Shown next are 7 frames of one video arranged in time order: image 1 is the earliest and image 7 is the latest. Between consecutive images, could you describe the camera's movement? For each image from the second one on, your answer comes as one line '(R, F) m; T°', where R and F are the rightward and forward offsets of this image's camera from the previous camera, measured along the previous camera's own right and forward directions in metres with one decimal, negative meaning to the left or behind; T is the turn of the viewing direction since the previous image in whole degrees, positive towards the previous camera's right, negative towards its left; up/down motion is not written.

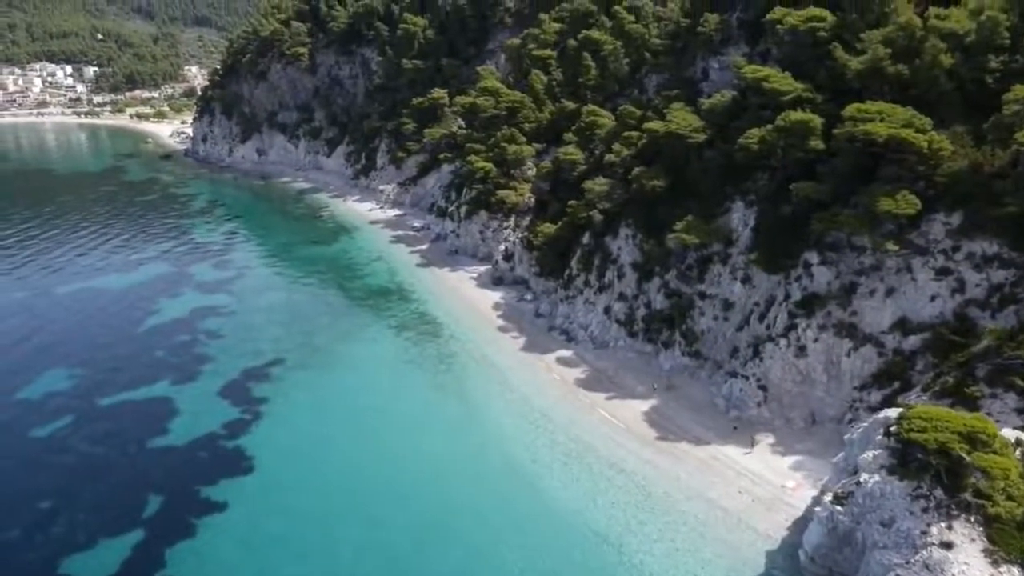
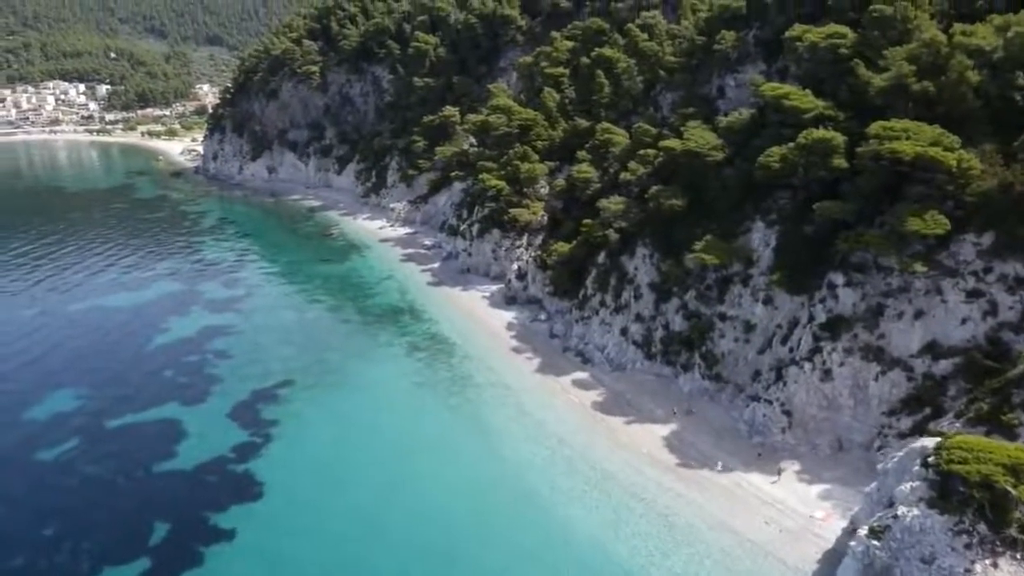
(-0.4, +1.0) m; -1°
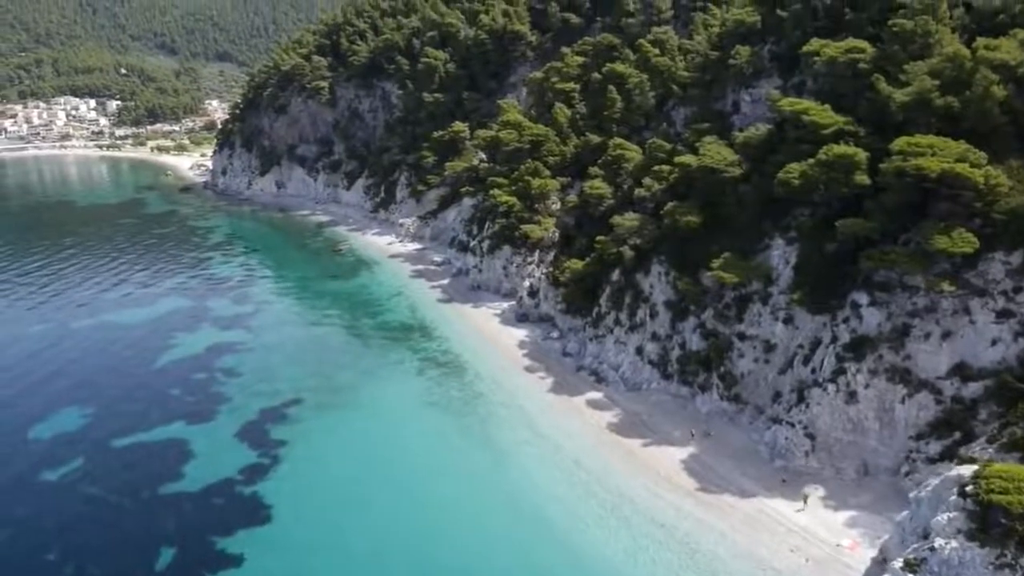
(-0.4, +0.9) m; 0°
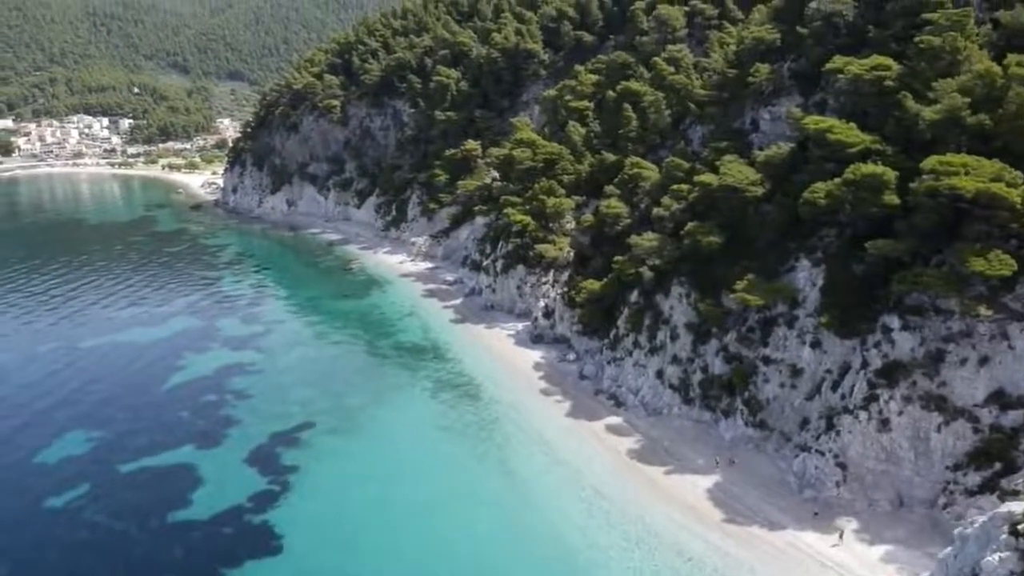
(-0.5, +1.1) m; -1°
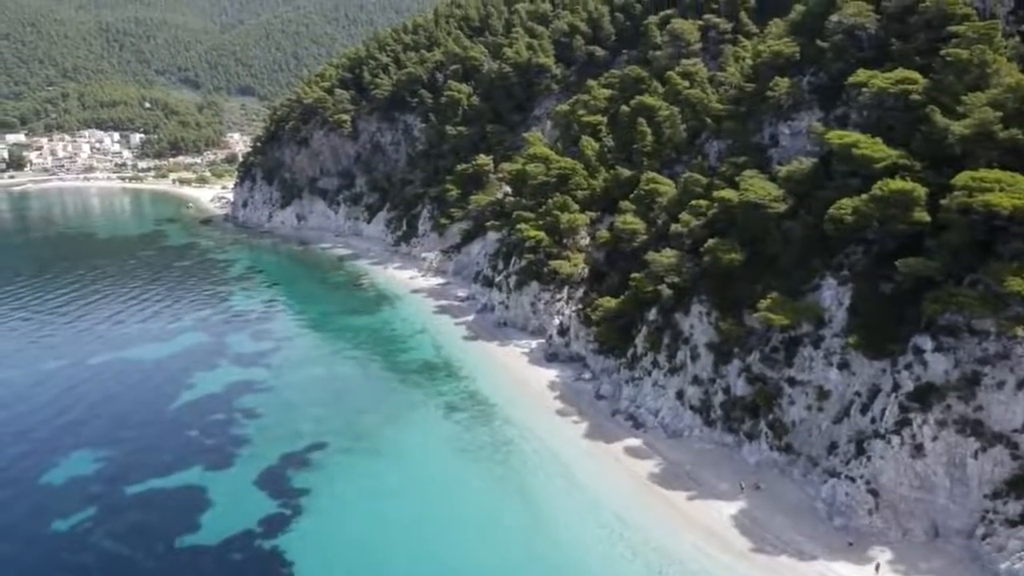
(-0.5, +1.1) m; -1°
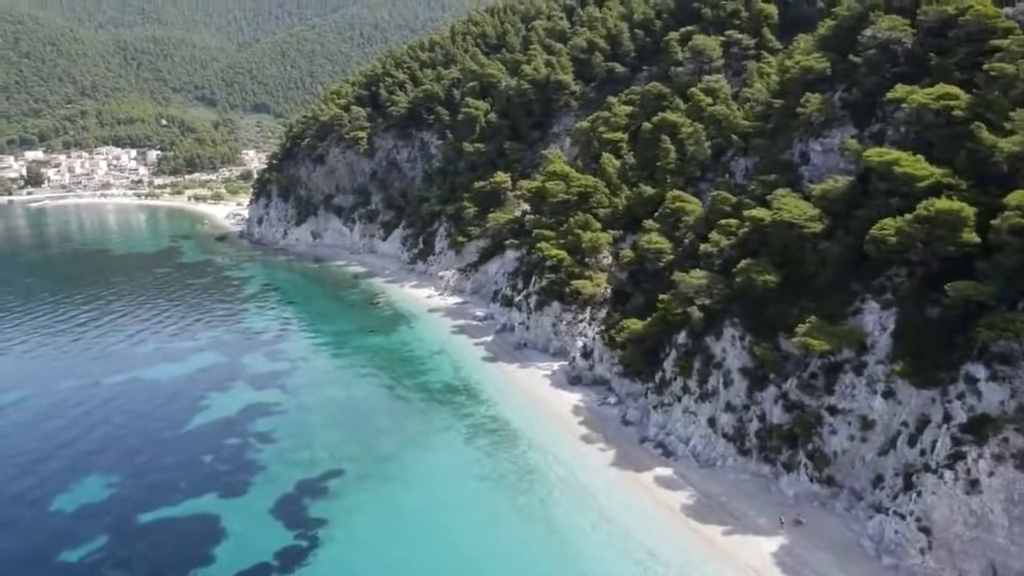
(-0.7, +1.6) m; -1°
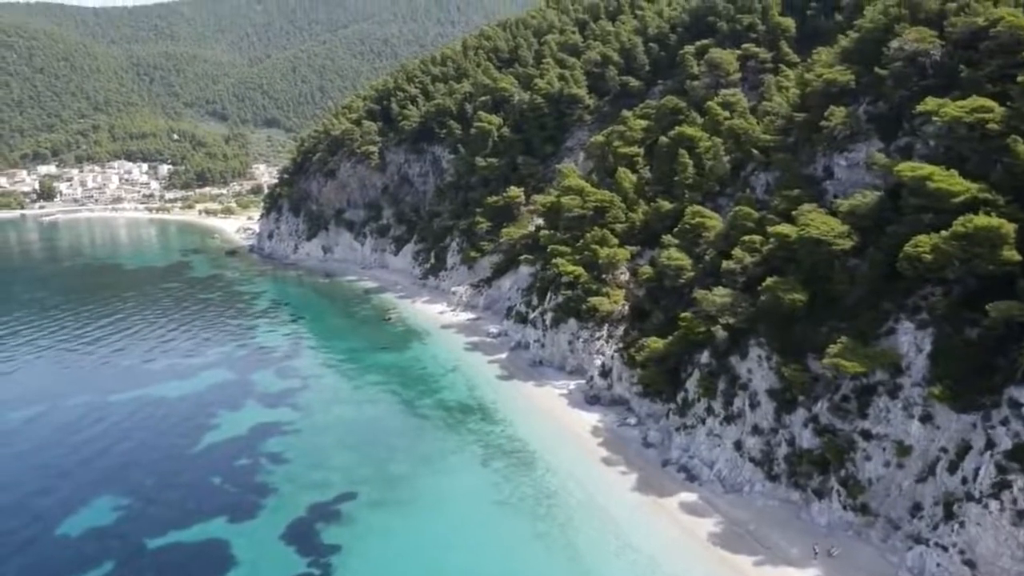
(-0.5, +1.3) m; -1°
